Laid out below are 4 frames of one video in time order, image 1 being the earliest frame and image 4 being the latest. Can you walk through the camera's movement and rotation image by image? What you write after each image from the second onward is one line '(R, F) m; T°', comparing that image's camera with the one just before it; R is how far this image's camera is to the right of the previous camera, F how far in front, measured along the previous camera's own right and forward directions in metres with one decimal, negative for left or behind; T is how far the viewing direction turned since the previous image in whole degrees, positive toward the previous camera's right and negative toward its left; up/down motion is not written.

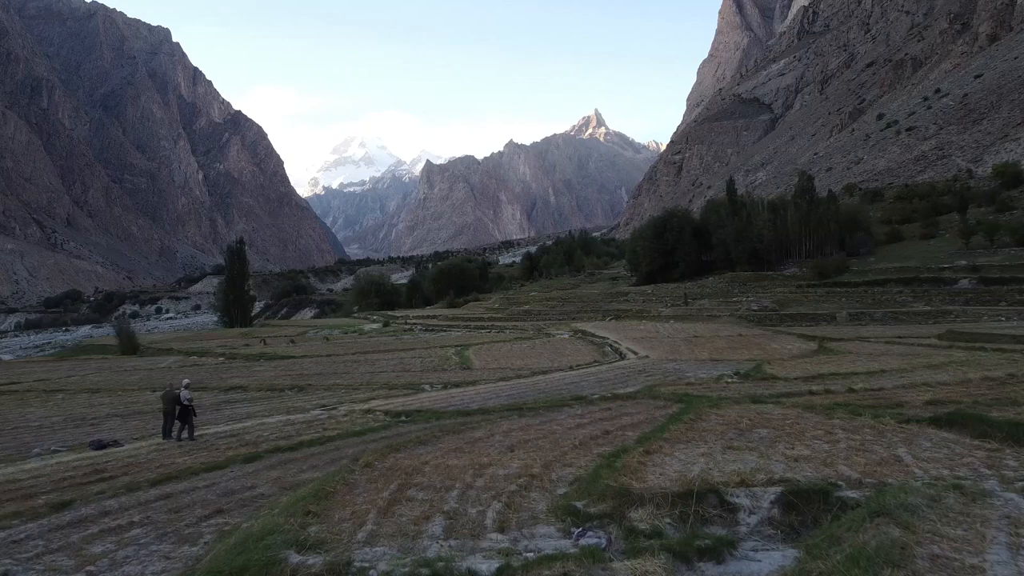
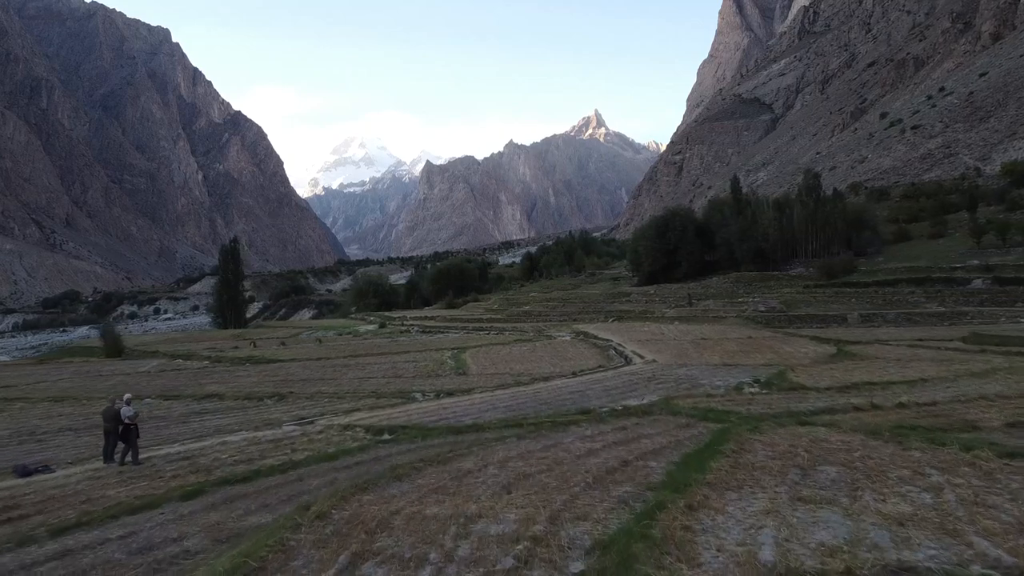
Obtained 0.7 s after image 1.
(0.0, +1.2) m; 0°
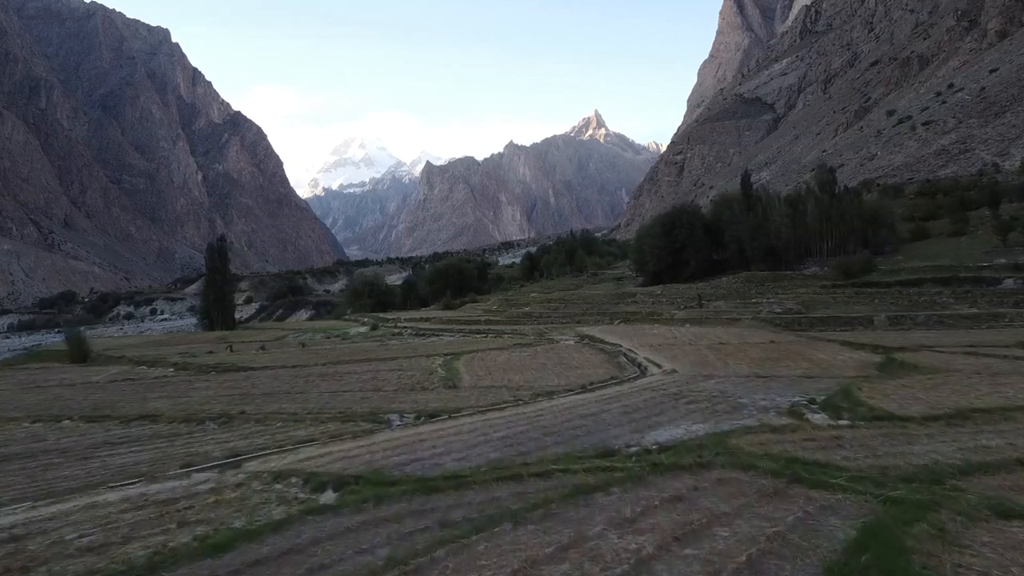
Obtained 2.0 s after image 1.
(0.0, +2.5) m; 0°
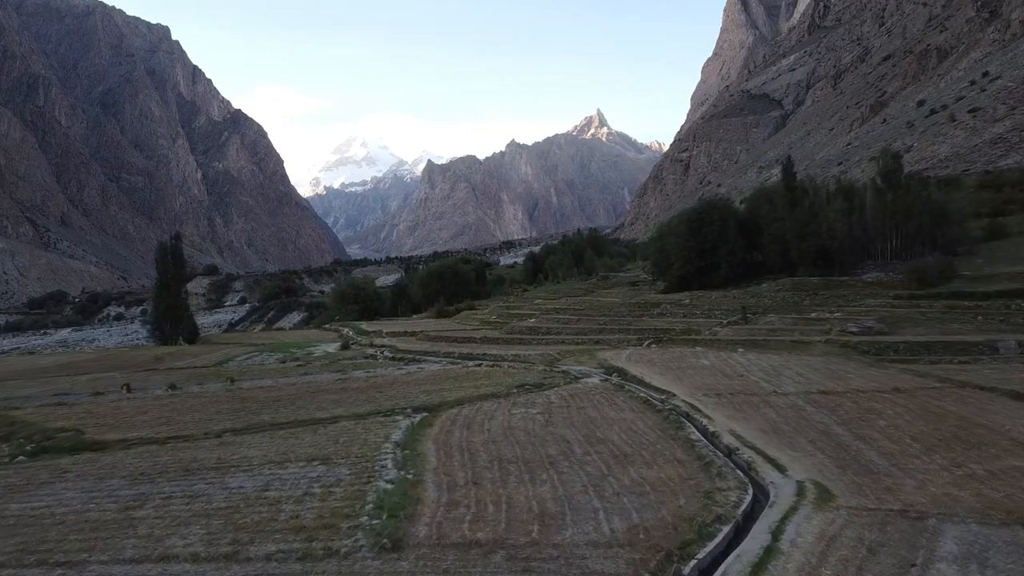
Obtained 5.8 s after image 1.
(0.0, +7.9) m; 0°
